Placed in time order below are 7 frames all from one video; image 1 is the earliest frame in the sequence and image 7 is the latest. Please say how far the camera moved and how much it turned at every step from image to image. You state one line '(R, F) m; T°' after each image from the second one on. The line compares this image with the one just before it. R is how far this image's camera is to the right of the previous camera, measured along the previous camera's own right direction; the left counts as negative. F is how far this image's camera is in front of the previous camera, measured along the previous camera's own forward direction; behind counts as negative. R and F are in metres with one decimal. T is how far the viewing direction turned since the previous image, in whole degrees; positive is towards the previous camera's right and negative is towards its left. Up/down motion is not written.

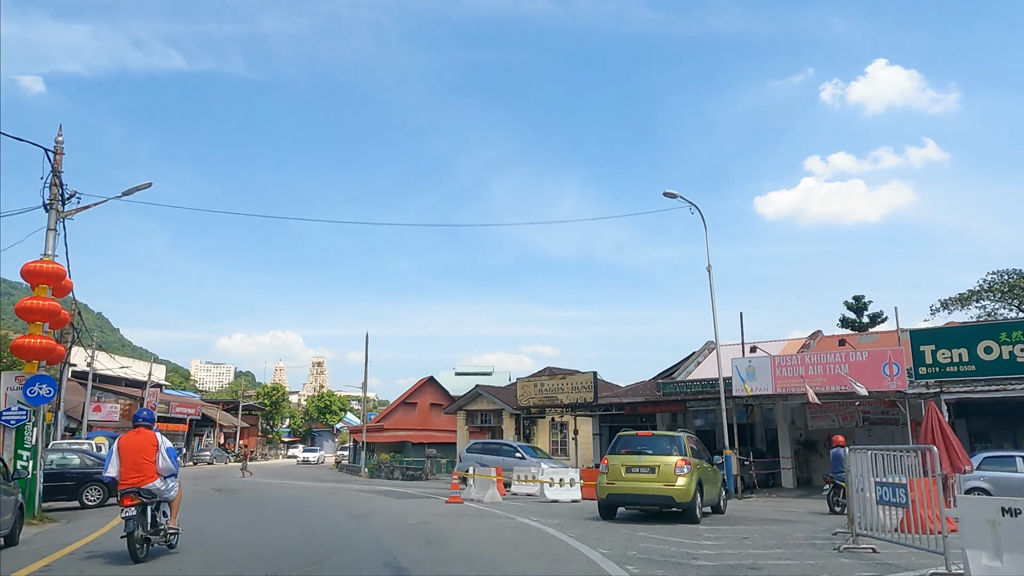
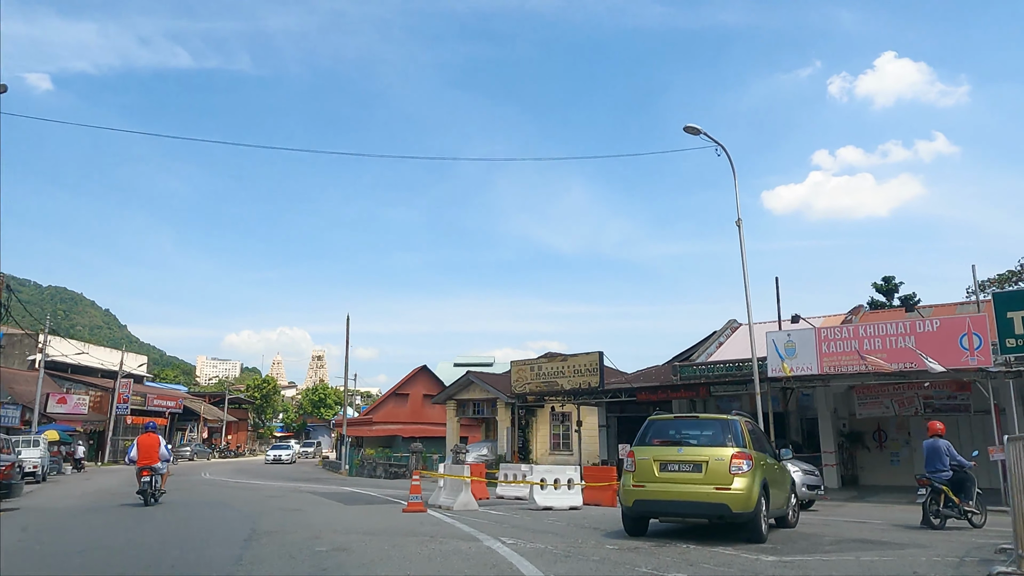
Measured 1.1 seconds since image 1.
(+0.5, +4.3) m; 0°
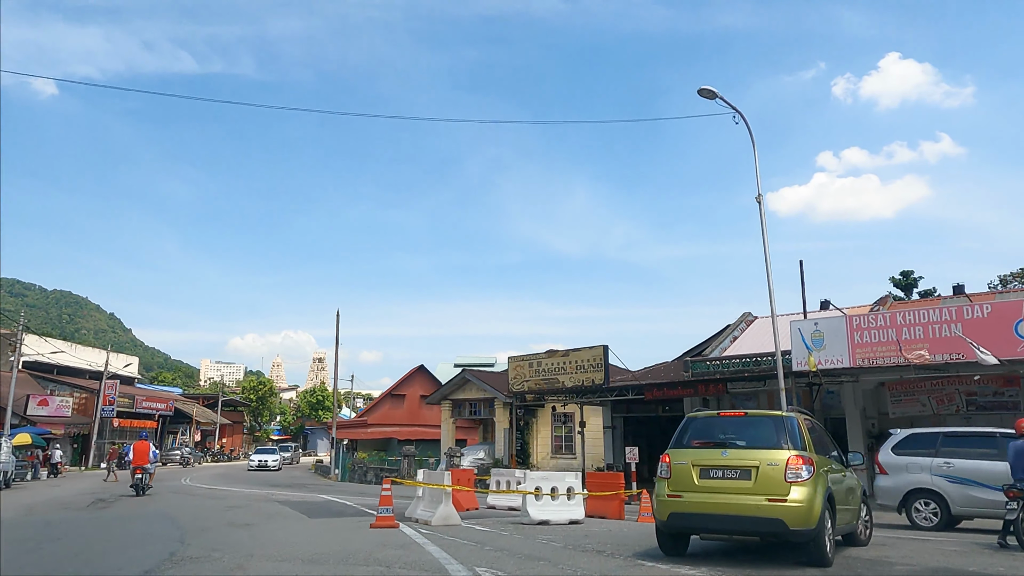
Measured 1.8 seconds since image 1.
(+0.2, +2.1) m; 0°
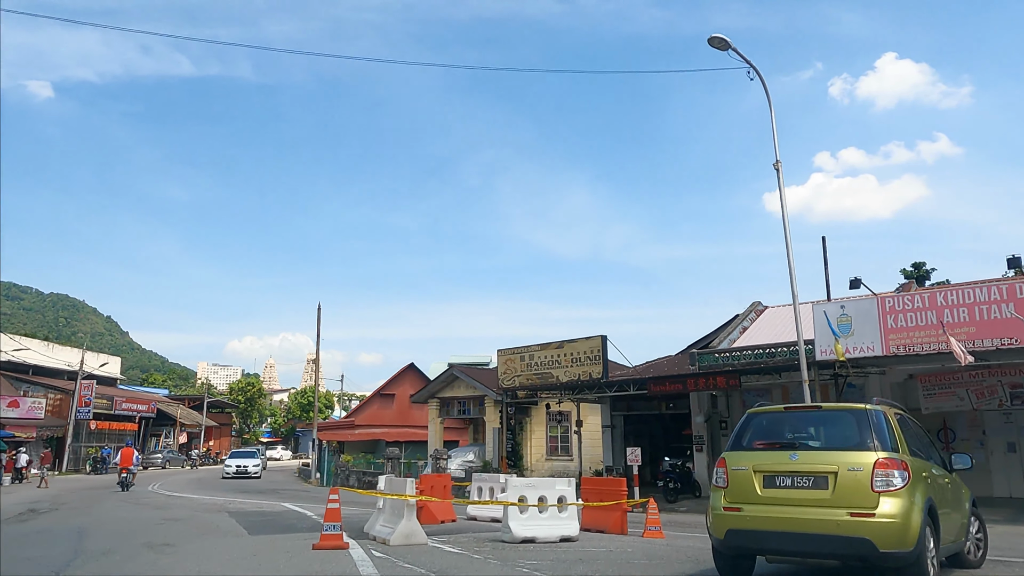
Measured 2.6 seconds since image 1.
(+0.3, +2.2) m; 0°
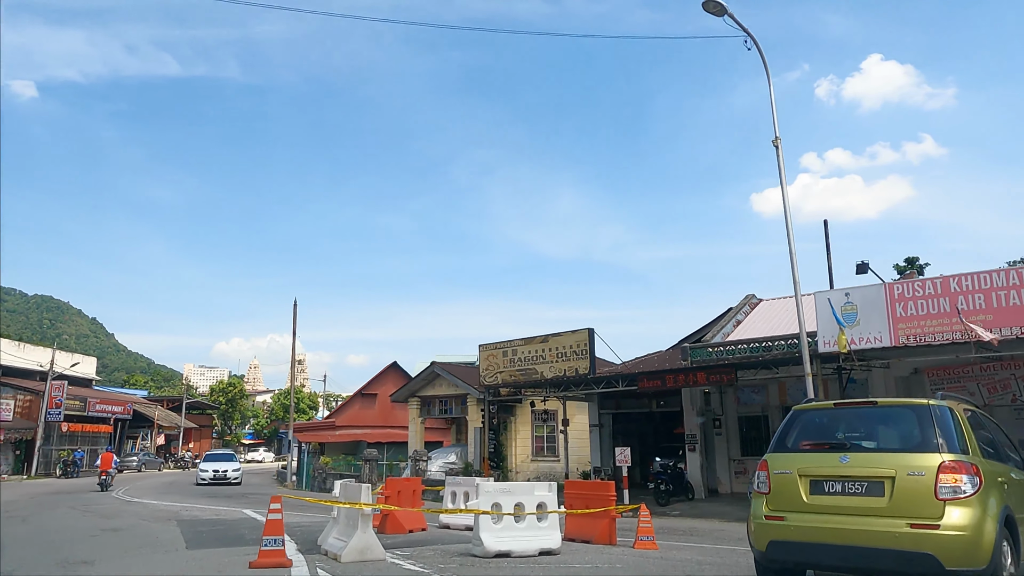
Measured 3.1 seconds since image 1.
(+0.2, +1.3) m; +1°
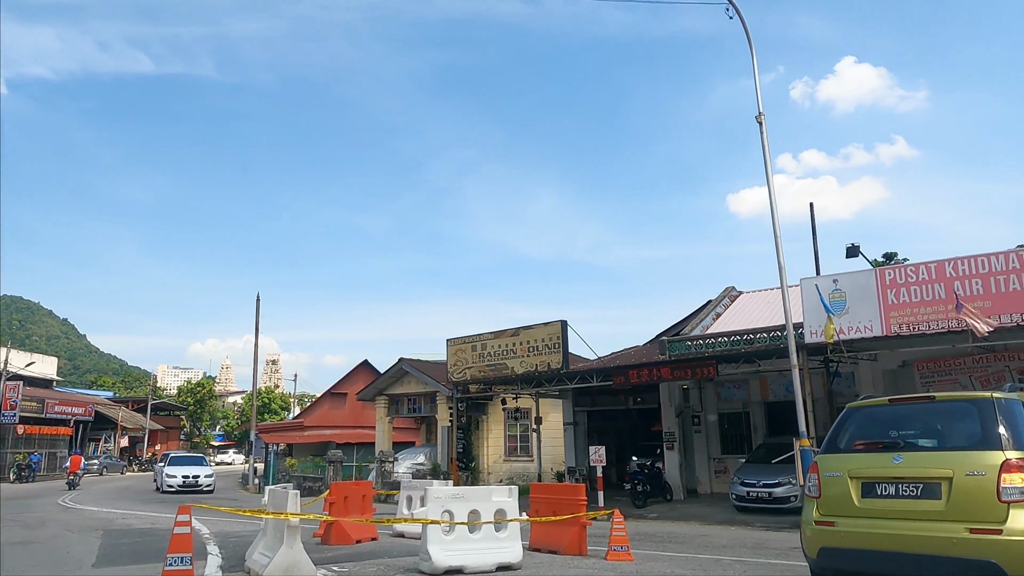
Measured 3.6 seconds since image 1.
(+0.2, +1.1) m; +2°
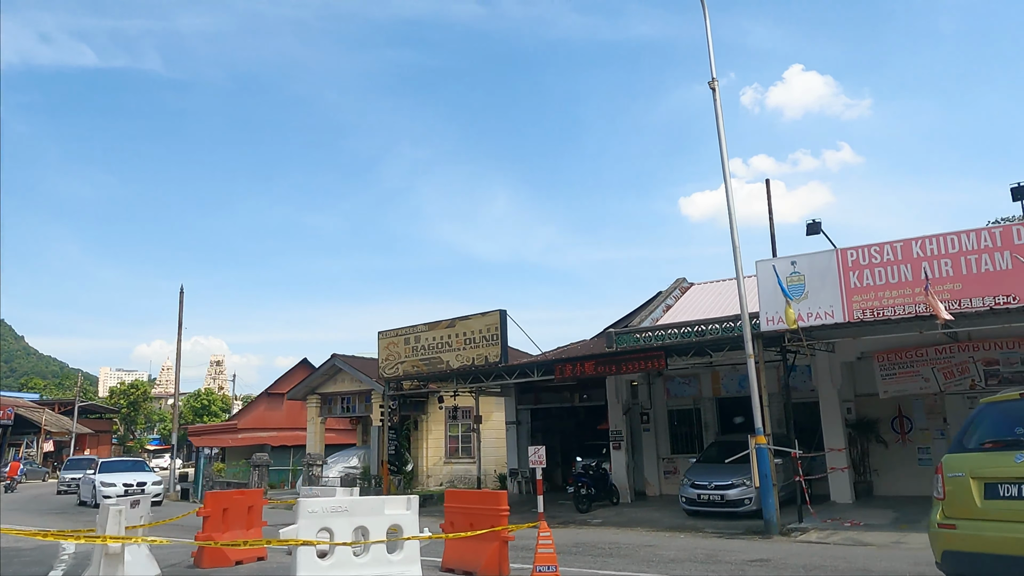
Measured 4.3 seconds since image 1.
(+0.5, +1.5) m; +3°
